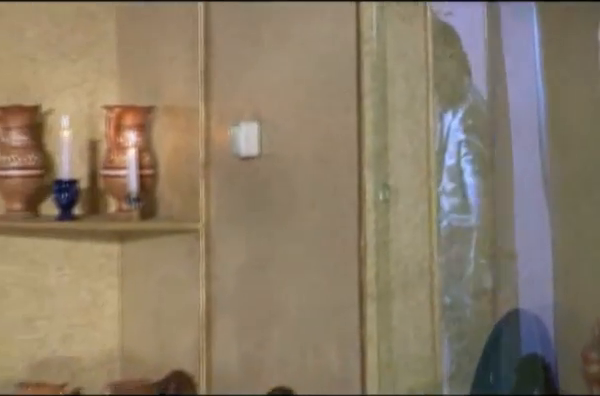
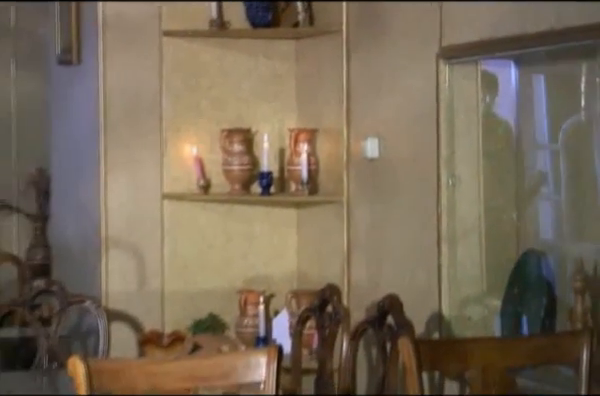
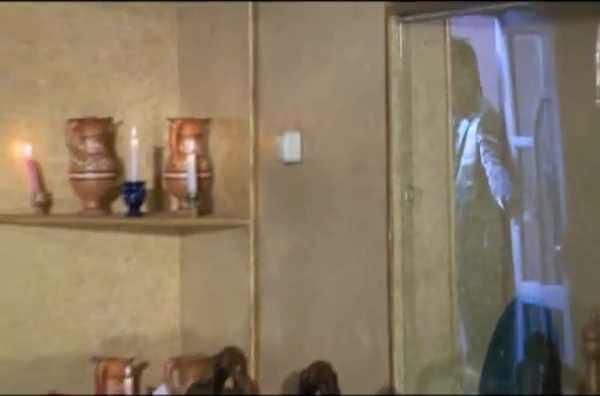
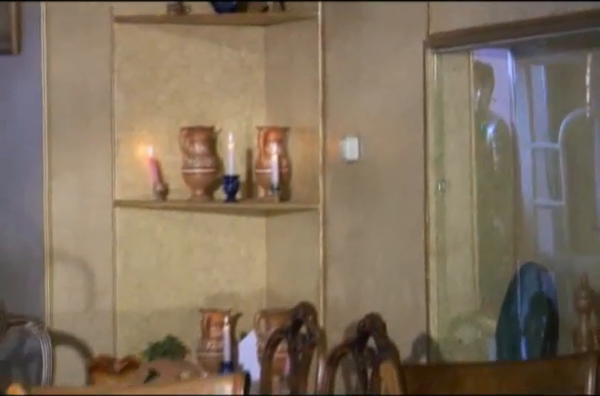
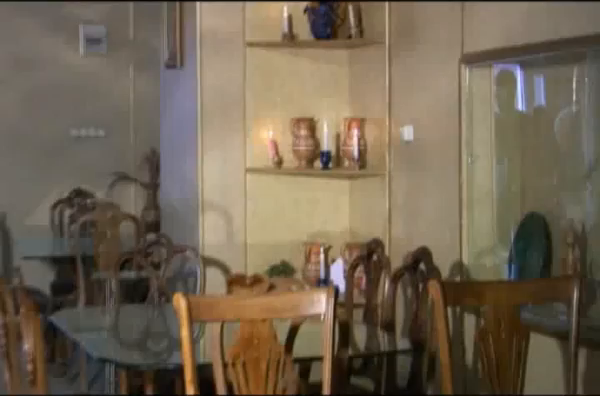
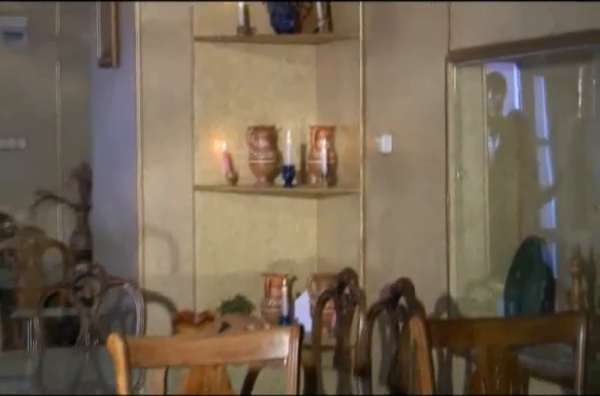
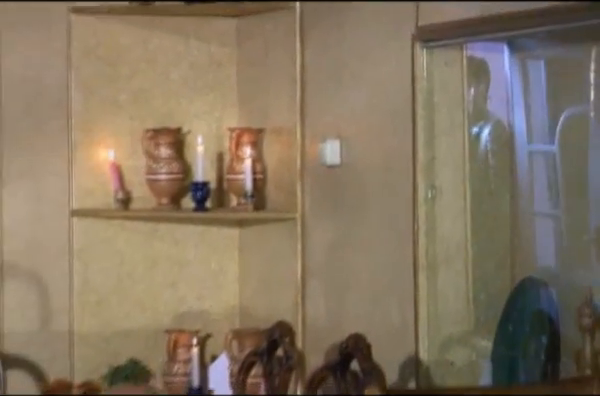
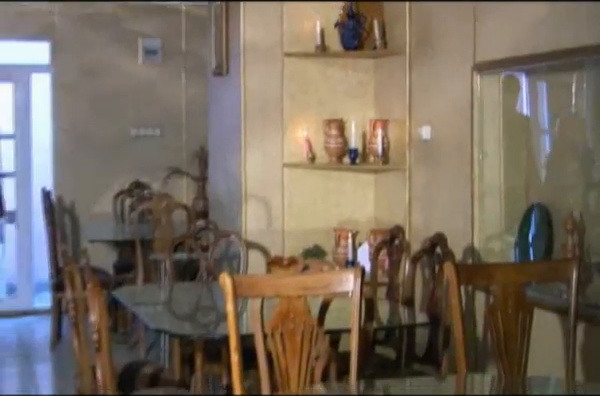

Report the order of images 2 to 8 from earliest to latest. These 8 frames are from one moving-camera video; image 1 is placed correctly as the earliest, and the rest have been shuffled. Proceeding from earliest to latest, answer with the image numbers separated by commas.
3, 7, 4, 2, 6, 5, 8
